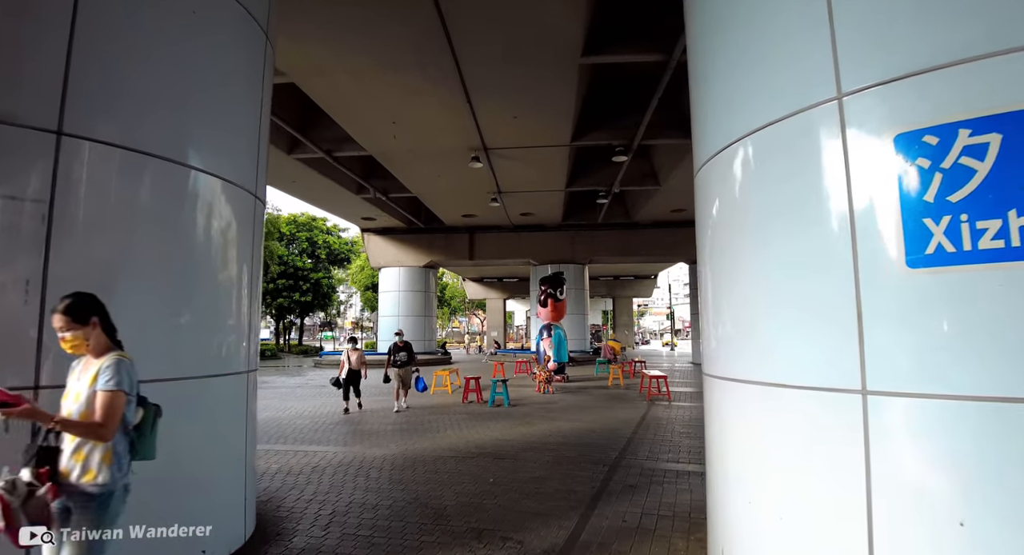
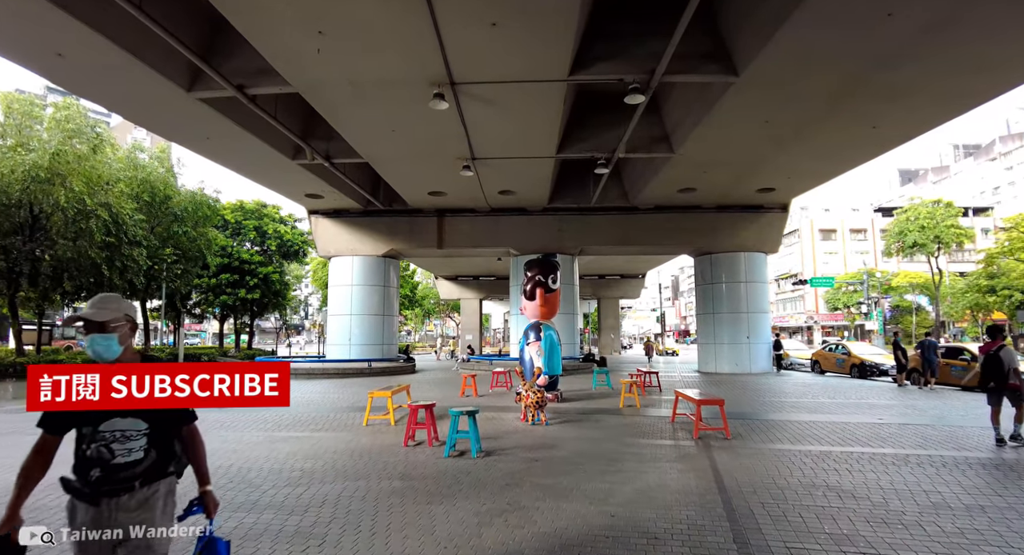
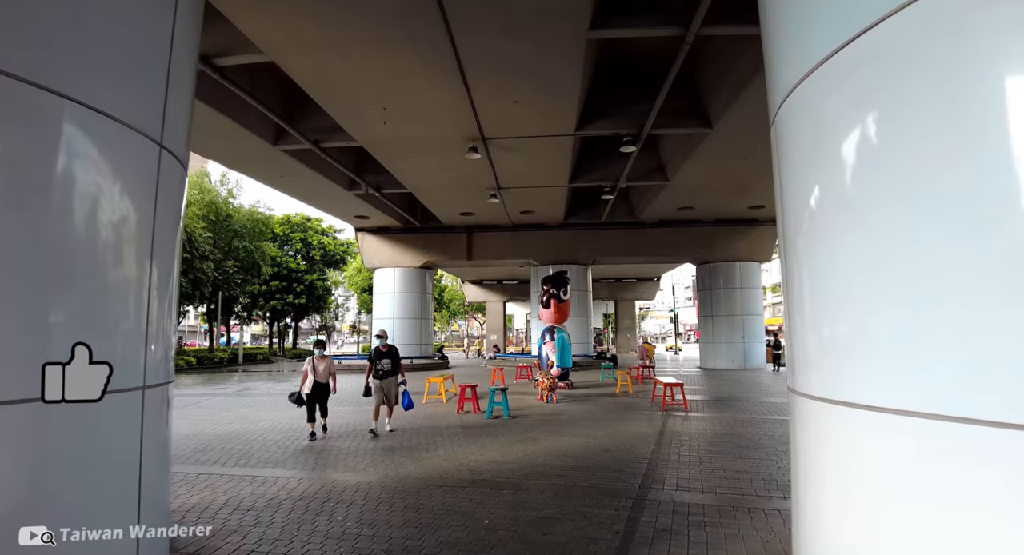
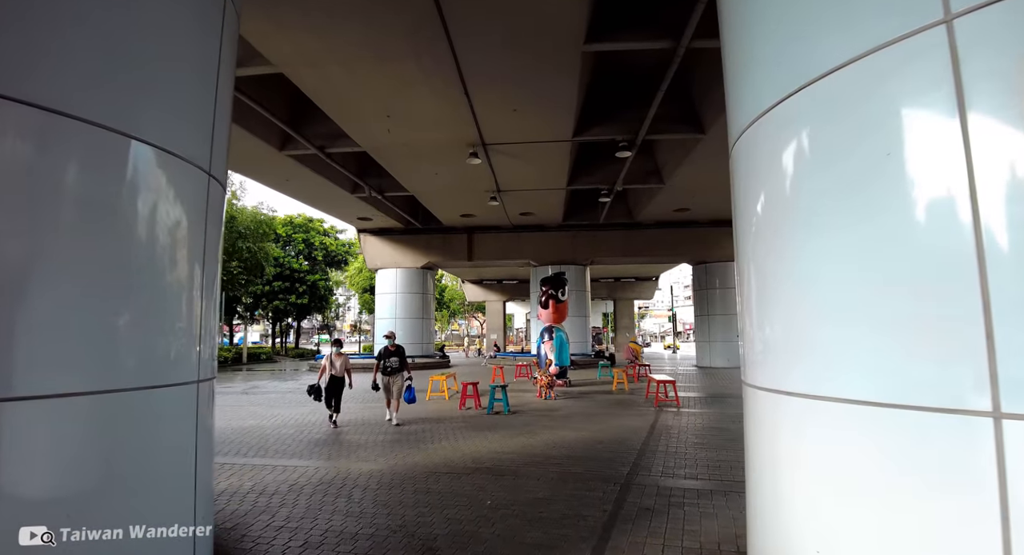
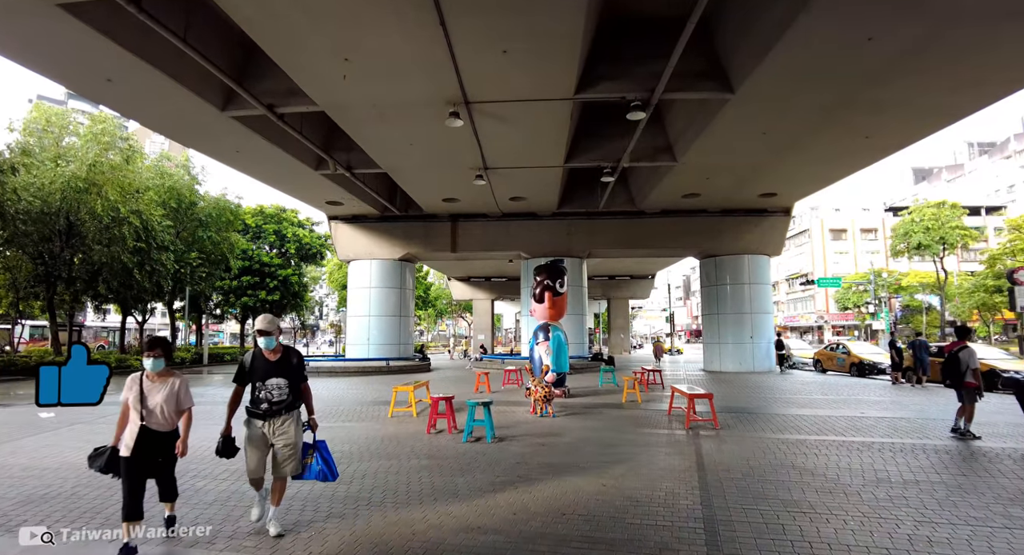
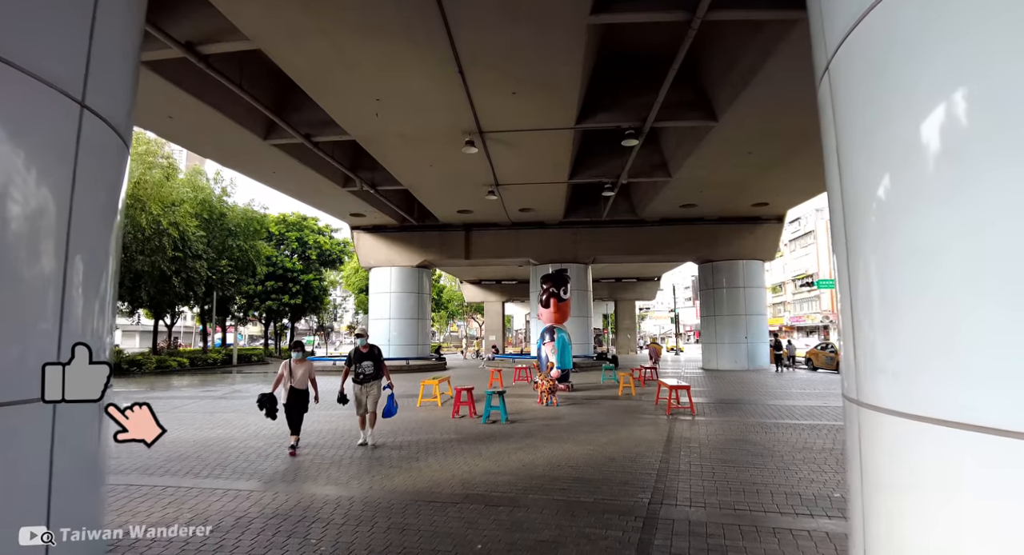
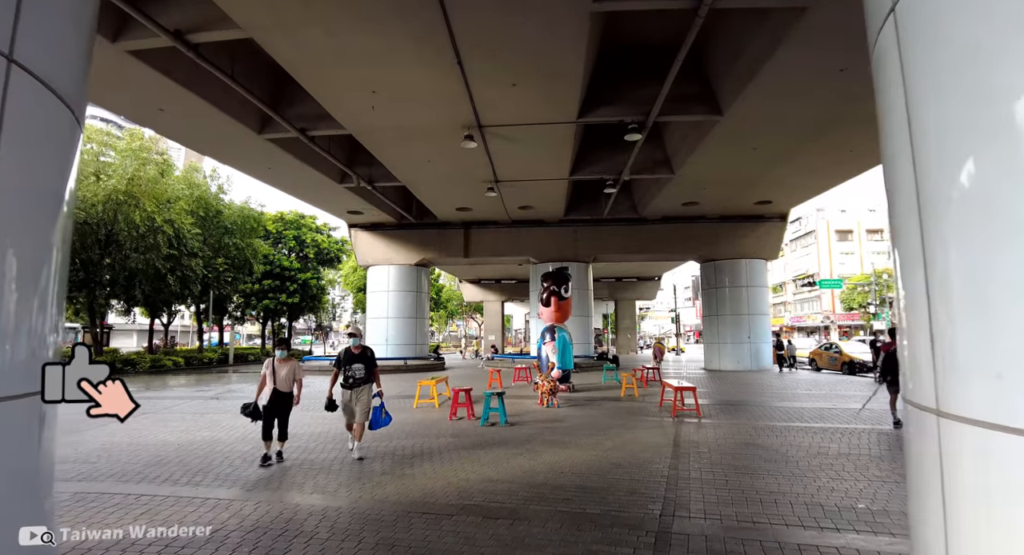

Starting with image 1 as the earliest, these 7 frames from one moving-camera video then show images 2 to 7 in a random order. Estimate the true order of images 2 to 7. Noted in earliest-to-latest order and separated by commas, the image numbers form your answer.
4, 3, 6, 7, 5, 2
